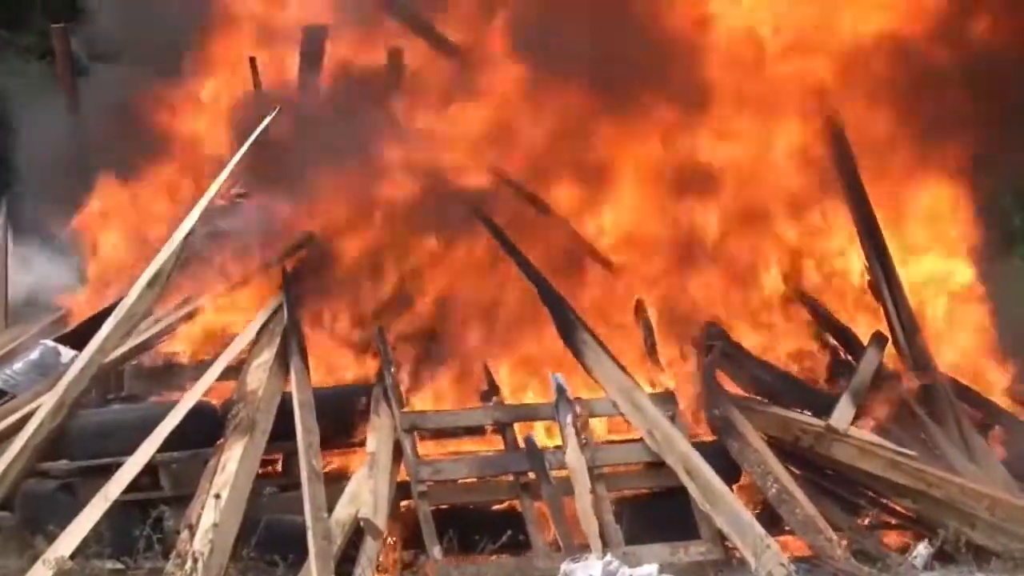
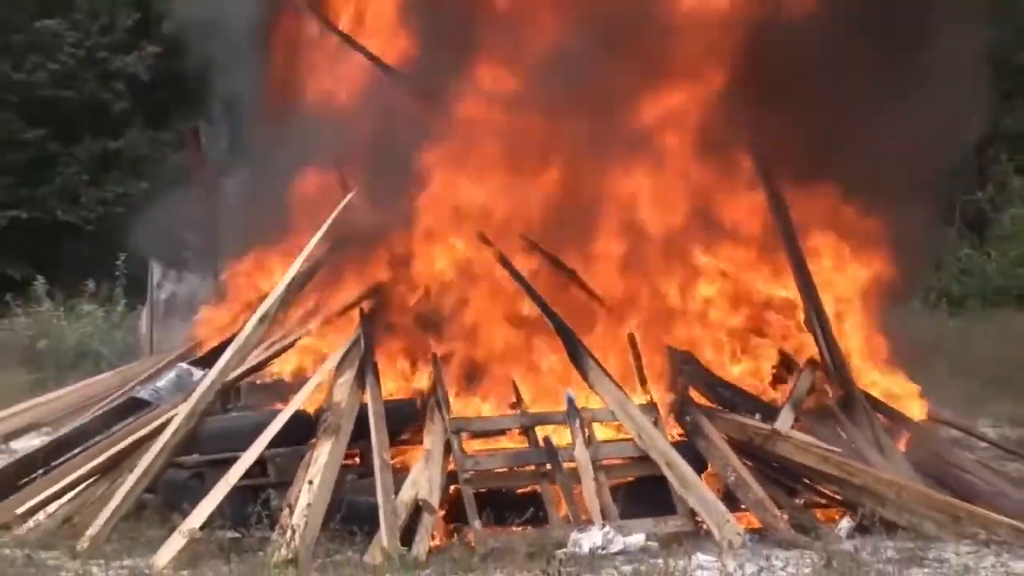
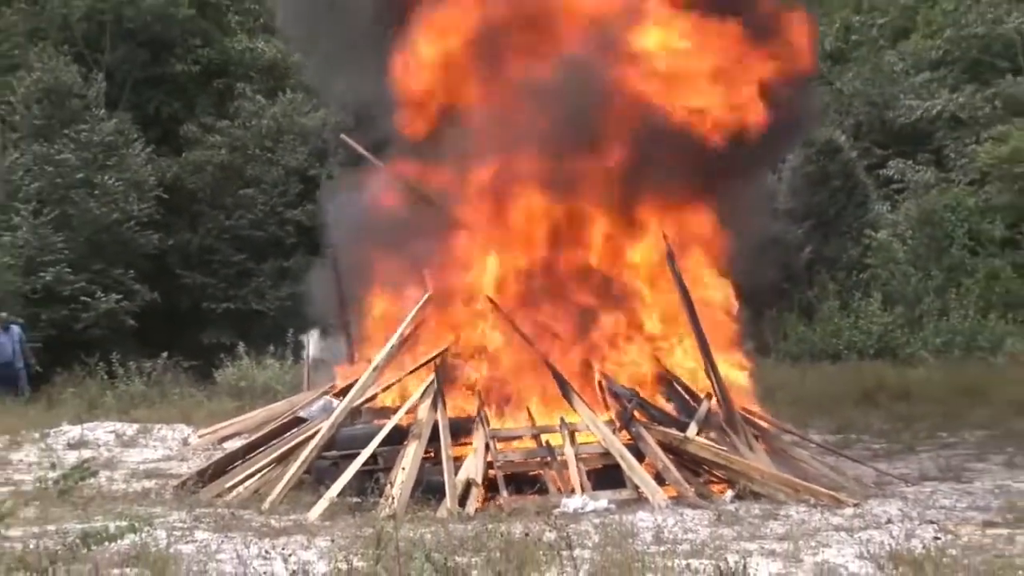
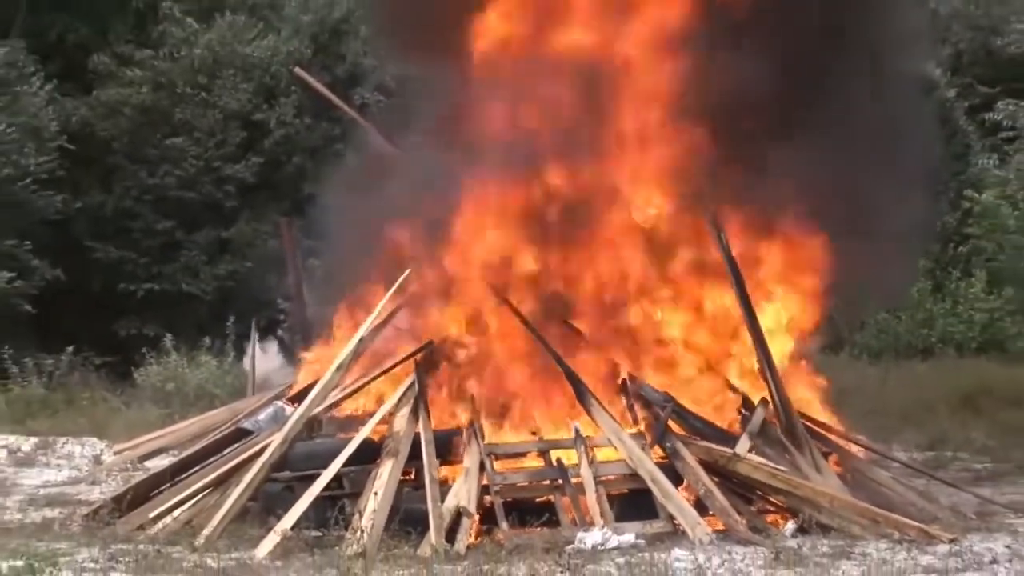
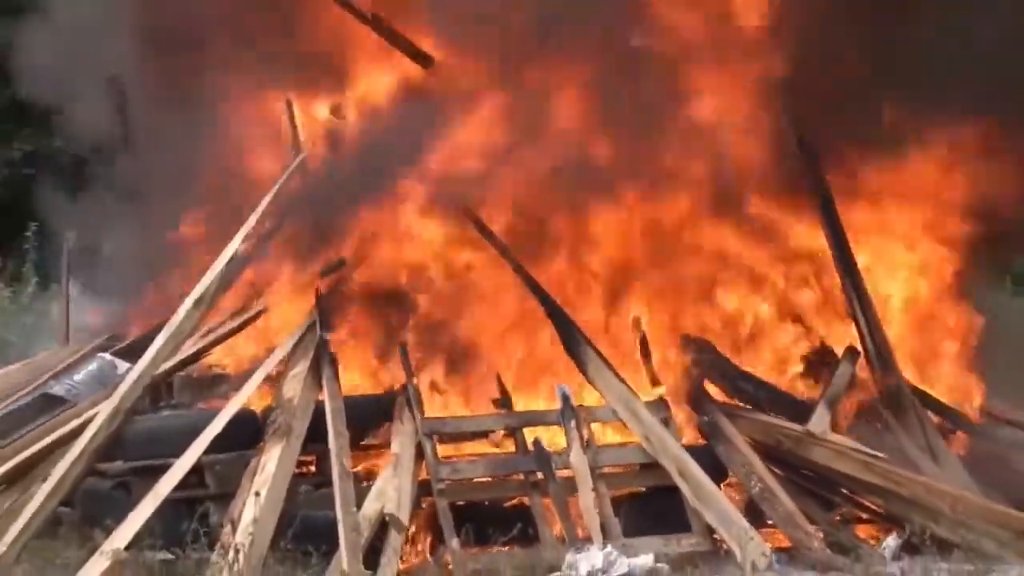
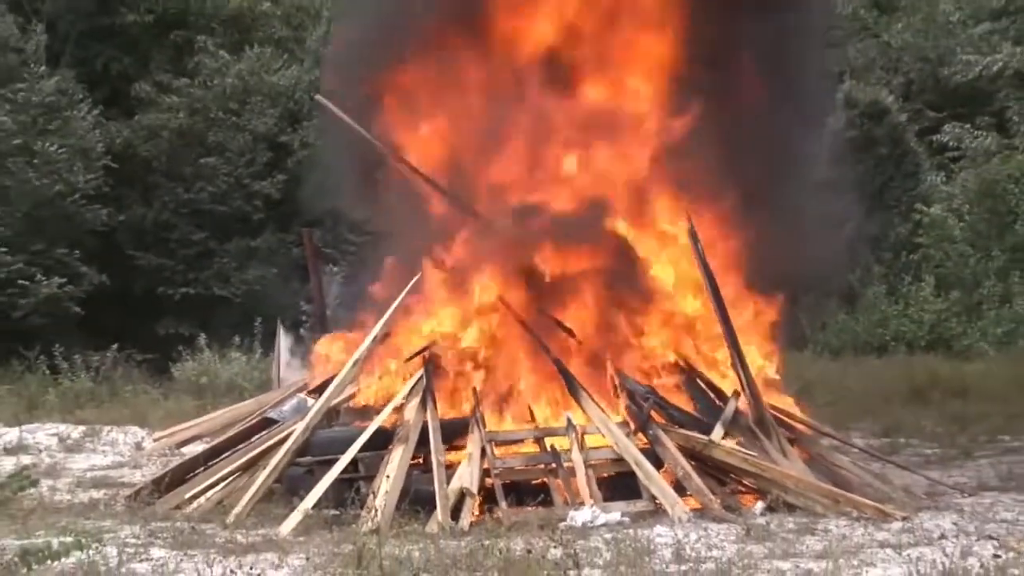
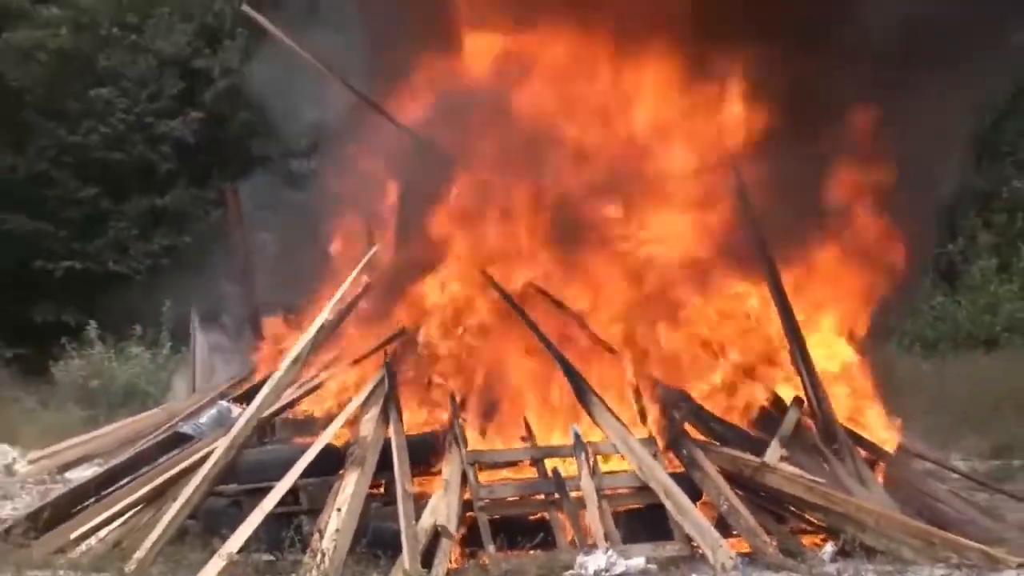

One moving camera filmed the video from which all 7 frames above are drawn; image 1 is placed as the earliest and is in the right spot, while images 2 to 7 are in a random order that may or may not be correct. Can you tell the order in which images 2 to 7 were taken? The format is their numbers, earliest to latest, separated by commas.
5, 2, 7, 4, 6, 3
